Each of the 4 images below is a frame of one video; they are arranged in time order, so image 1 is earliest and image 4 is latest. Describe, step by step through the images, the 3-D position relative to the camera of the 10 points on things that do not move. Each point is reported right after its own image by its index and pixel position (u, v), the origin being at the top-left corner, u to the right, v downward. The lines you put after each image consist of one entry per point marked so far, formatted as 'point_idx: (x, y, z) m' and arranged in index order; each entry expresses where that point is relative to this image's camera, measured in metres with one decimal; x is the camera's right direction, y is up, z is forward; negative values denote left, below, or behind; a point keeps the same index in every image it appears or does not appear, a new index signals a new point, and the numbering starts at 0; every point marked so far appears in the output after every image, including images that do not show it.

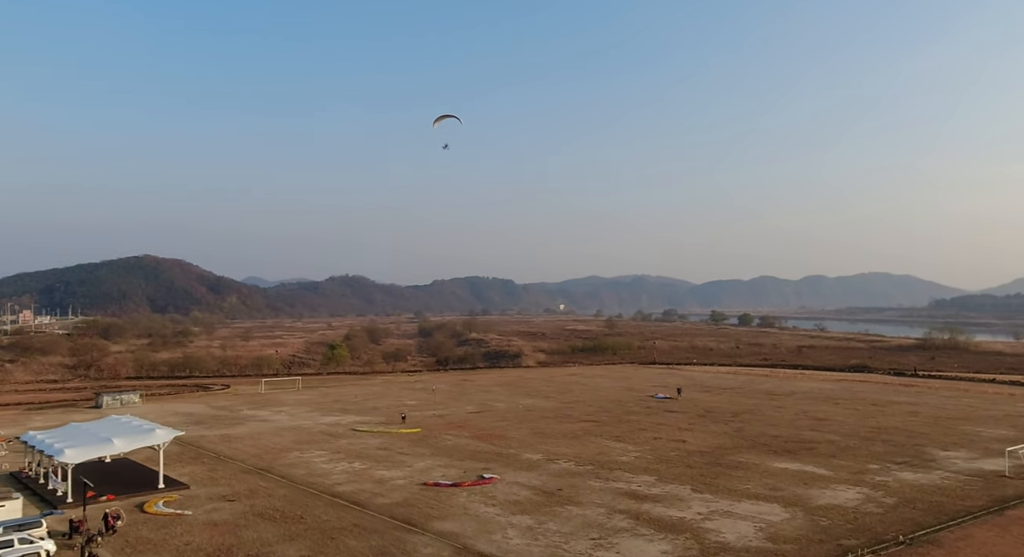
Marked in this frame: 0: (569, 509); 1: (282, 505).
0: (+1.4, -5.8, +19.1) m
1: (-6.0, -5.9, +19.8) m
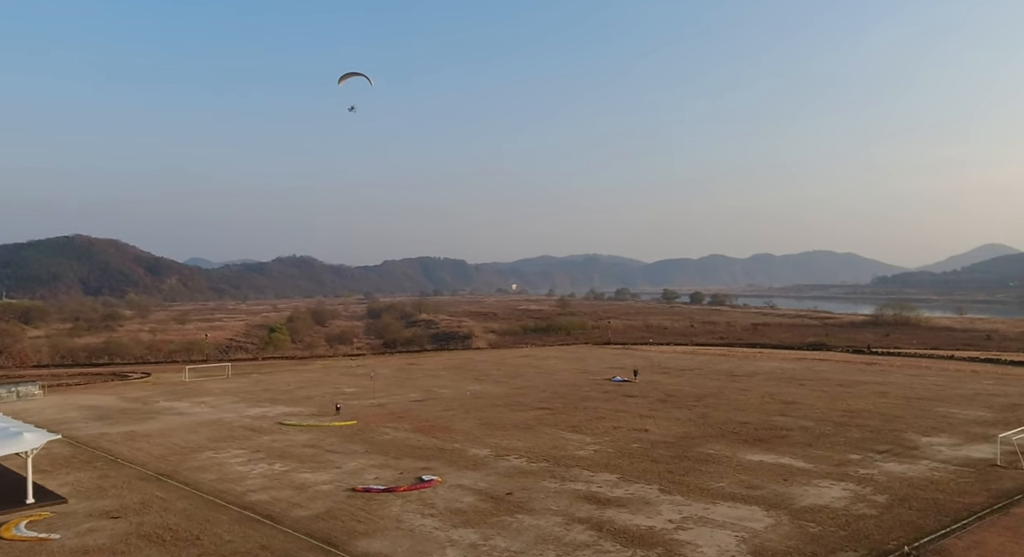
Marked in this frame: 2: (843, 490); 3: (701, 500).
0: (+0.2, -5.2, +16.3) m
1: (-7.3, -5.3, +16.5) m
2: (+7.8, -5.0, +17.9) m
3: (+4.4, -5.1, +17.5) m
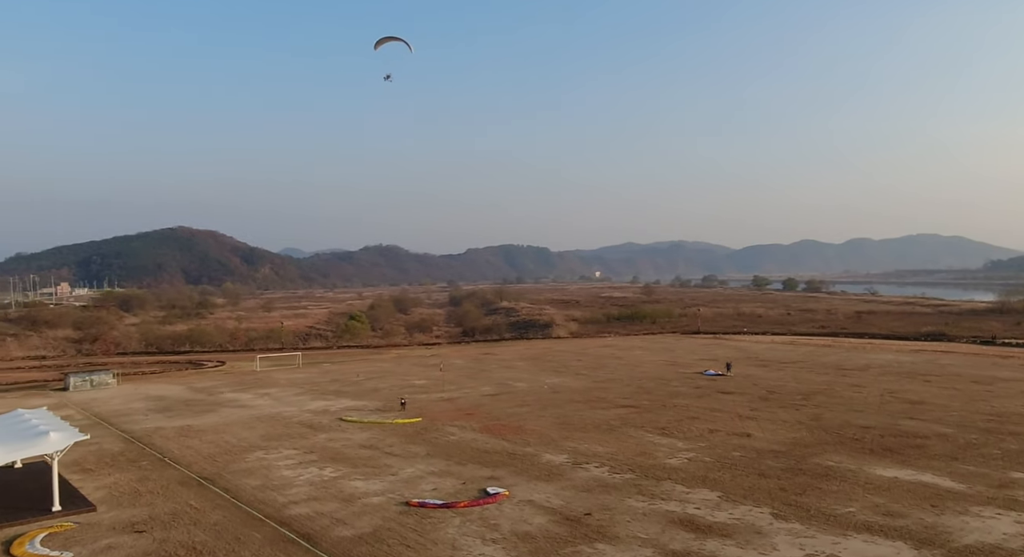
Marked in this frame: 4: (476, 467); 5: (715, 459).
0: (+1.5, -4.8, +13.4) m
1: (-5.8, -4.9, +14.4) m
2: (+9.3, -4.5, +14.1) m
3: (+5.8, -4.7, +14.1) m
4: (-0.9, -4.8, +19.3) m
5: (+5.3, -4.7, +19.8) m
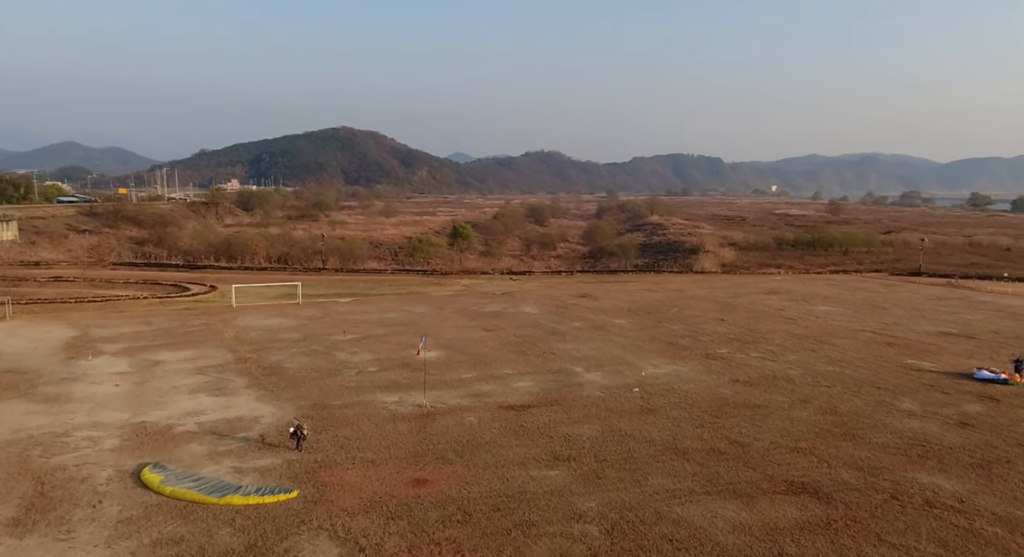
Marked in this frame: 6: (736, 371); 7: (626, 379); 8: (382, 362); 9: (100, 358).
0: (-1.3, -4.8, -1.8) m
1: (-8.3, -4.4, +0.7) m
2: (+6.5, -4.9, -2.8) m
3: (+3.1, -4.8, -2.1) m
4: (-2.4, -4.0, +4.4) m
5: (+3.7, -4.2, +3.5) m
6: (+5.6, -2.2, +18.7) m
7: (+2.8, -2.3, +18.0) m
8: (-3.2, -2.1, +19.6) m
9: (-10.5, -2.0, +19.6) m
